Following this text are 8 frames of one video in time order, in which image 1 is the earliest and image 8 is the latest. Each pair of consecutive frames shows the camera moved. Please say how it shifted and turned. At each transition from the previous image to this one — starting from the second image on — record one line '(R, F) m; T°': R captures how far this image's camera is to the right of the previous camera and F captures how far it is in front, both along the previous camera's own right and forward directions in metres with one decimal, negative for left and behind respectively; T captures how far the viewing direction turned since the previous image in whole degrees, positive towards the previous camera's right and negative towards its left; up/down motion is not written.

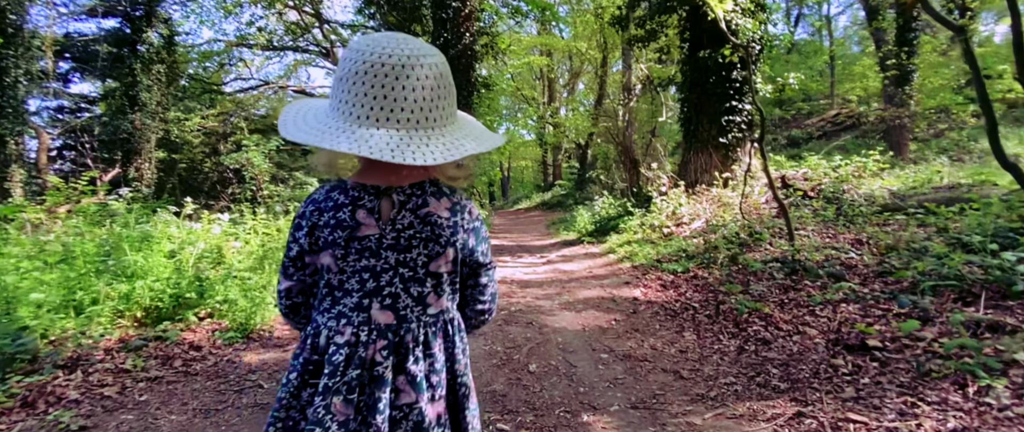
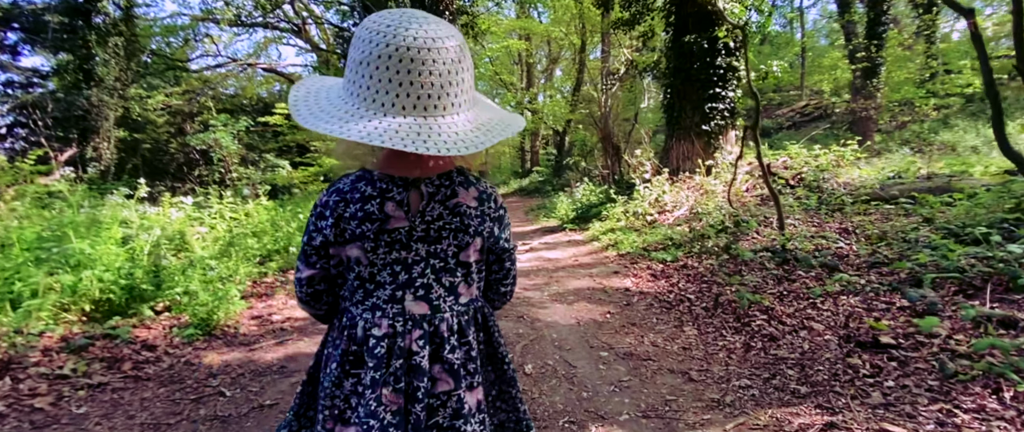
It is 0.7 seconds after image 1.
(-0.1, +0.3) m; +3°
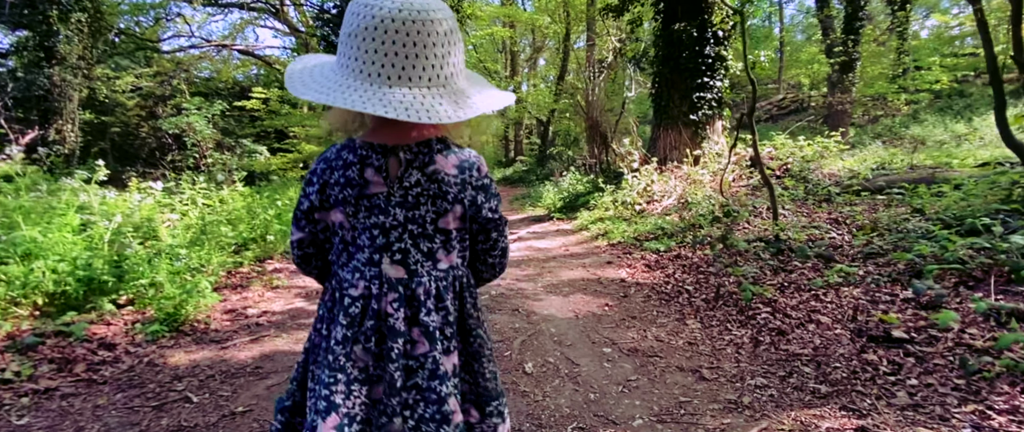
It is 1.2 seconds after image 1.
(-0.1, +0.2) m; +2°
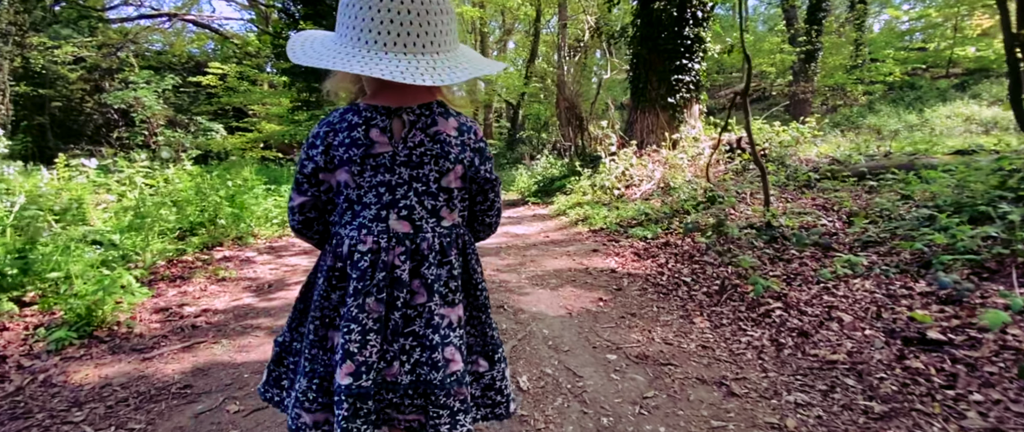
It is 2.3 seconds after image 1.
(-0.1, +0.5) m; +4°
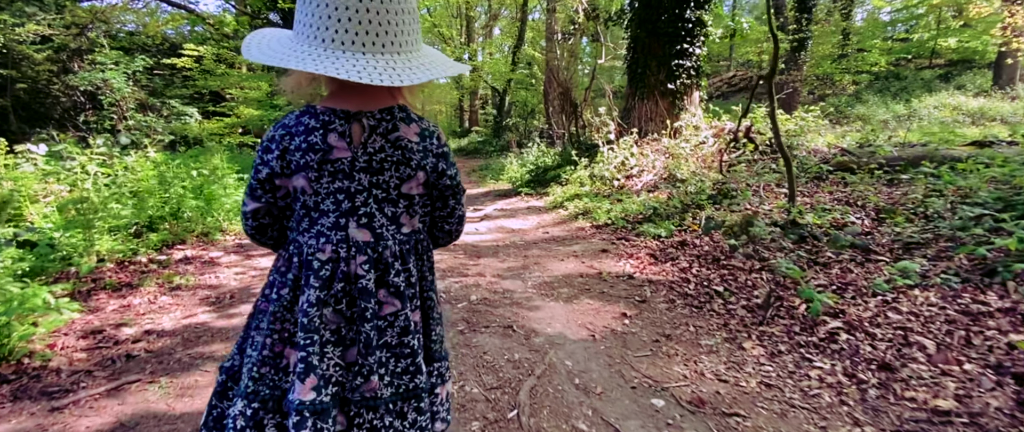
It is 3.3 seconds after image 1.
(-0.2, +0.6) m; +2°
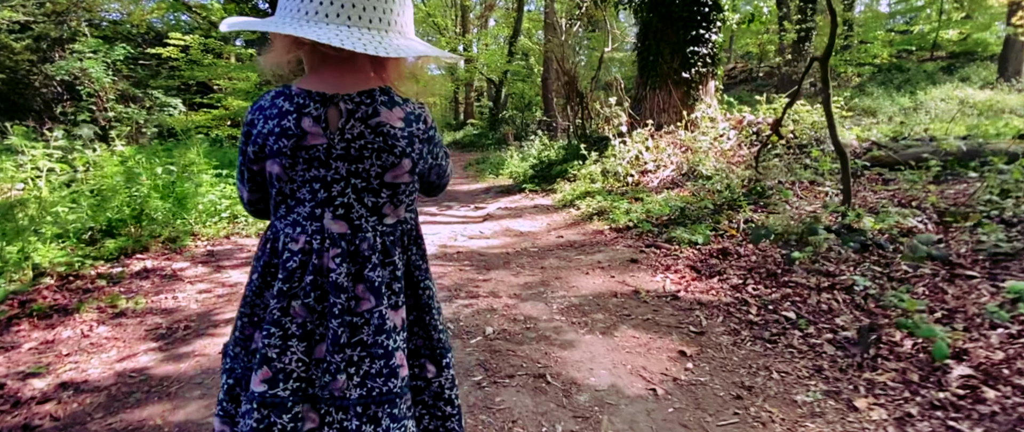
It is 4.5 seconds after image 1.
(-0.2, +0.7) m; +1°
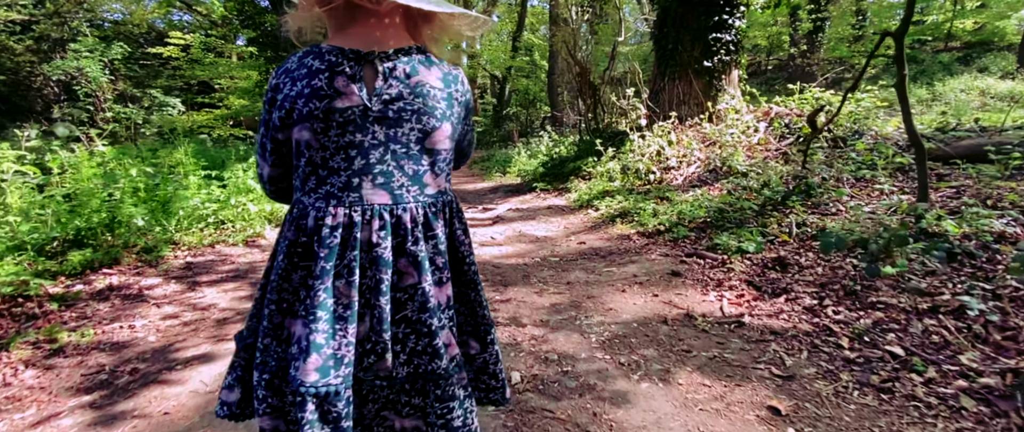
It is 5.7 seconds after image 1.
(-0.1, +0.6) m; -1°
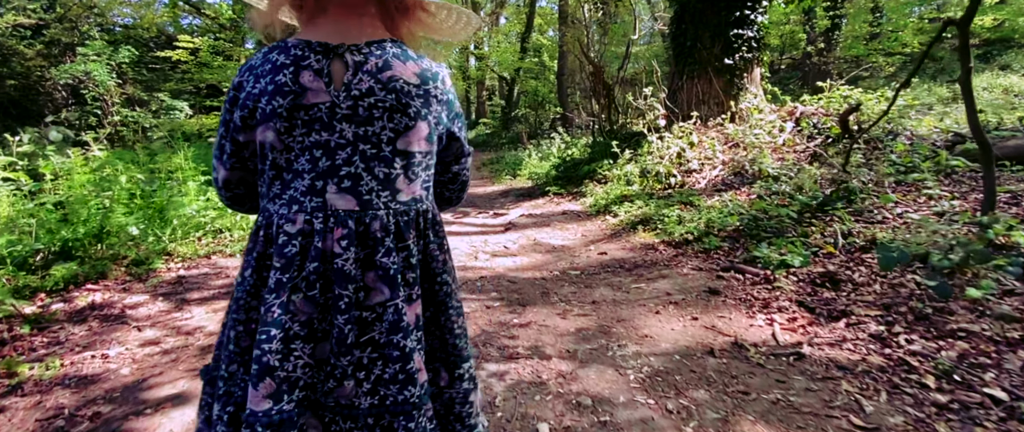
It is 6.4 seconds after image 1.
(-0.1, +0.4) m; -1°
